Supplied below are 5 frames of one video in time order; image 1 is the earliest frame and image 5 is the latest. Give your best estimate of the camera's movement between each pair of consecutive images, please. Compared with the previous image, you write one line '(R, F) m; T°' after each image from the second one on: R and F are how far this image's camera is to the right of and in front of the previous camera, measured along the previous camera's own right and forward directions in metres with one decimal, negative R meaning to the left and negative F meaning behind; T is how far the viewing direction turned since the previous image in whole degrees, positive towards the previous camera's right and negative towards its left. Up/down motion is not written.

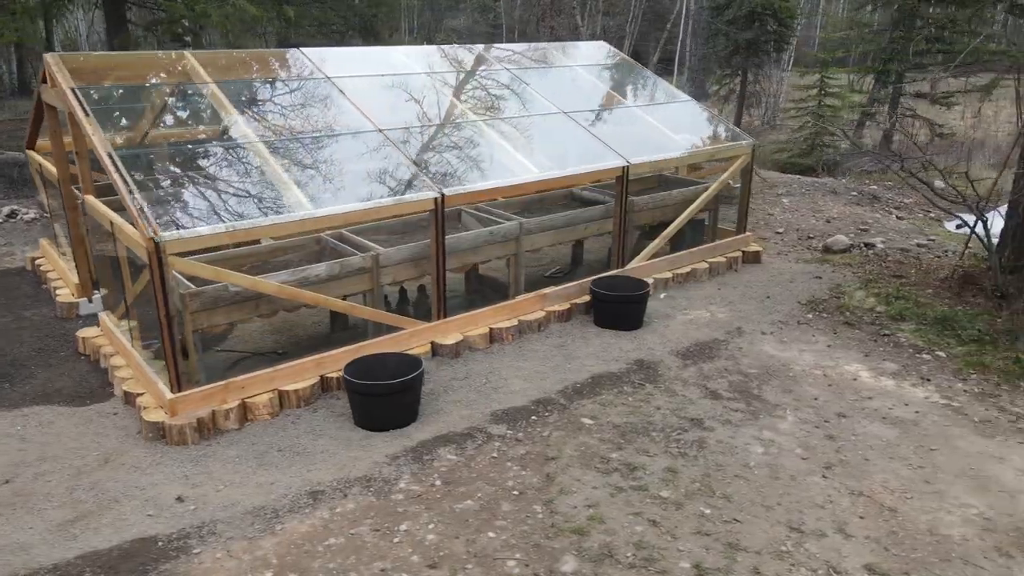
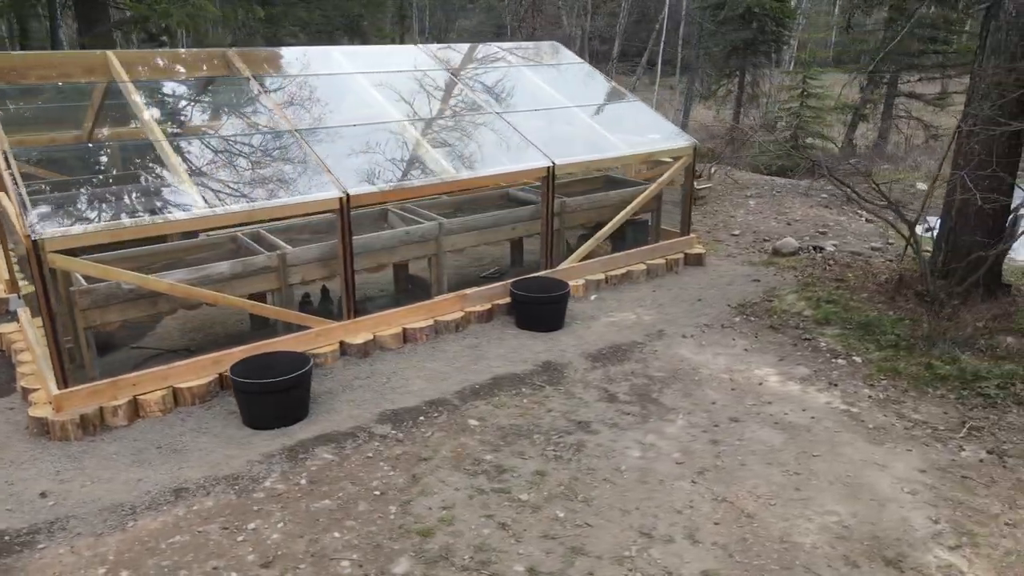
(+0.7, 0.0) m; -1°
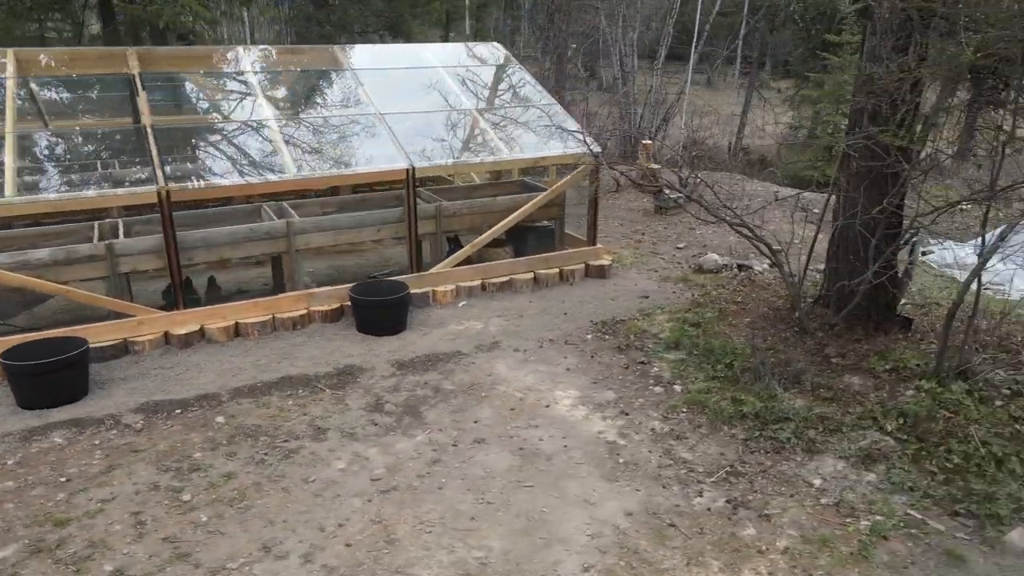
(+2.0, +0.3) m; -9°
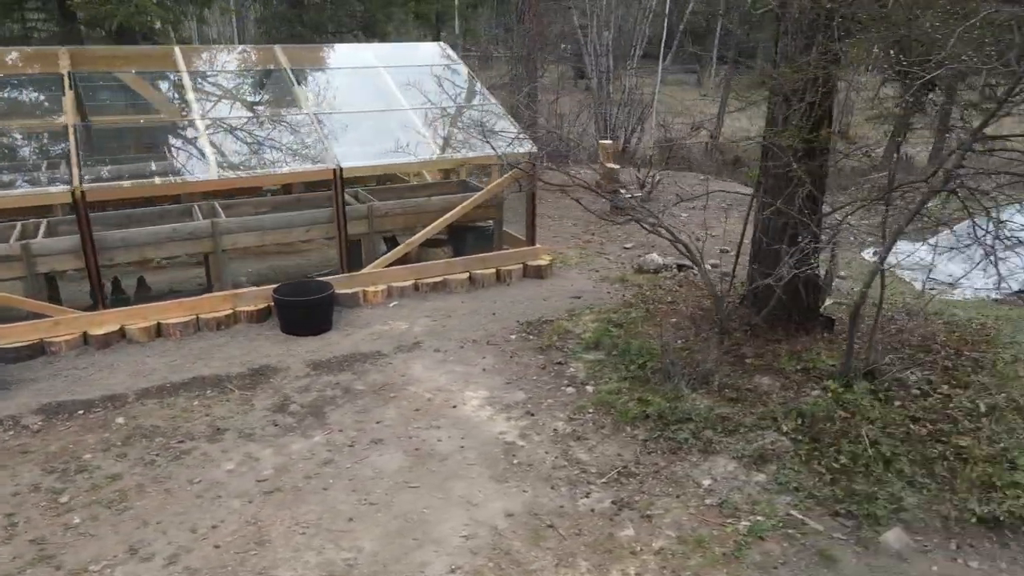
(+0.6, 0.0) m; 0°
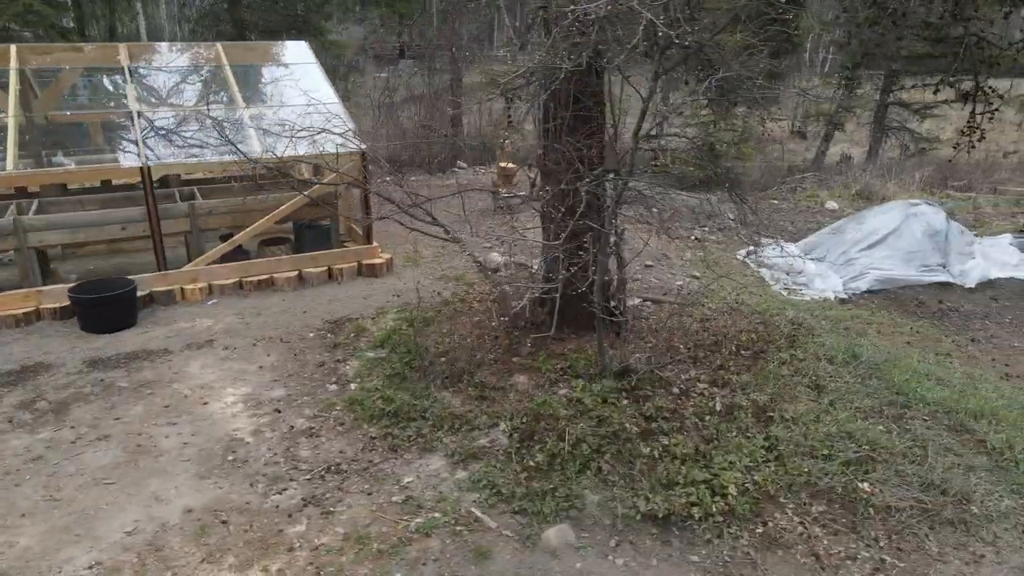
(+1.5, 0.0) m; 0°
